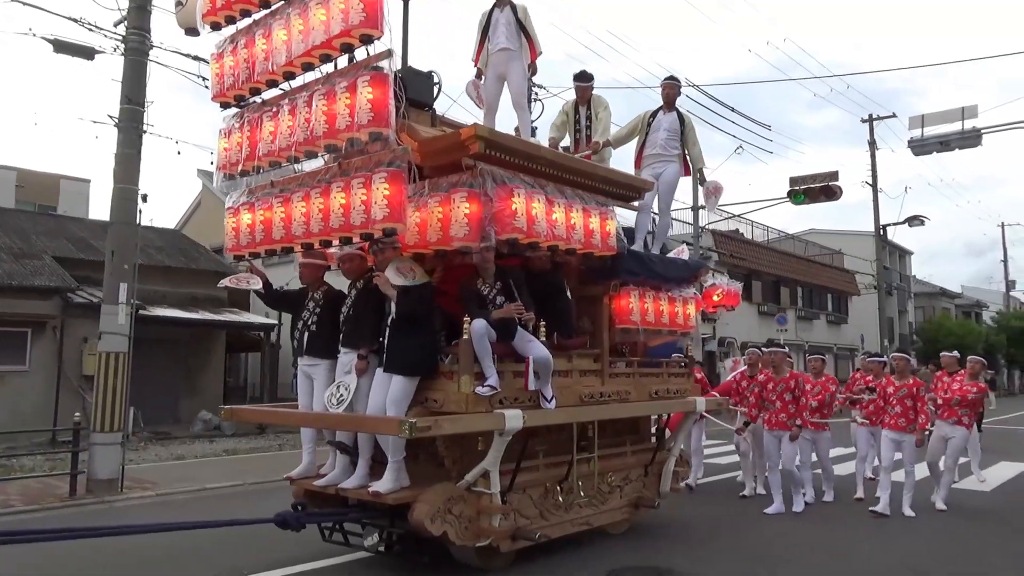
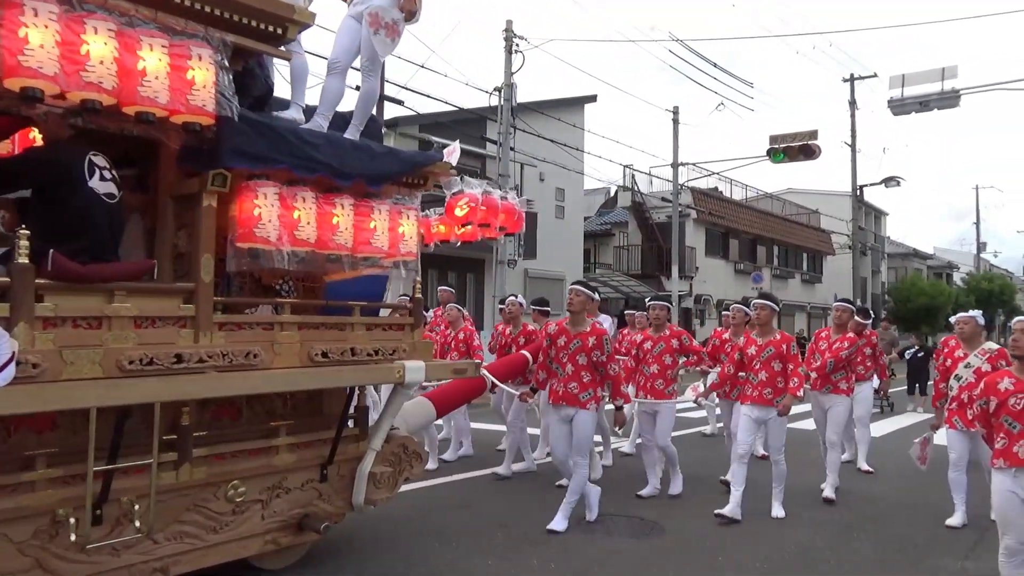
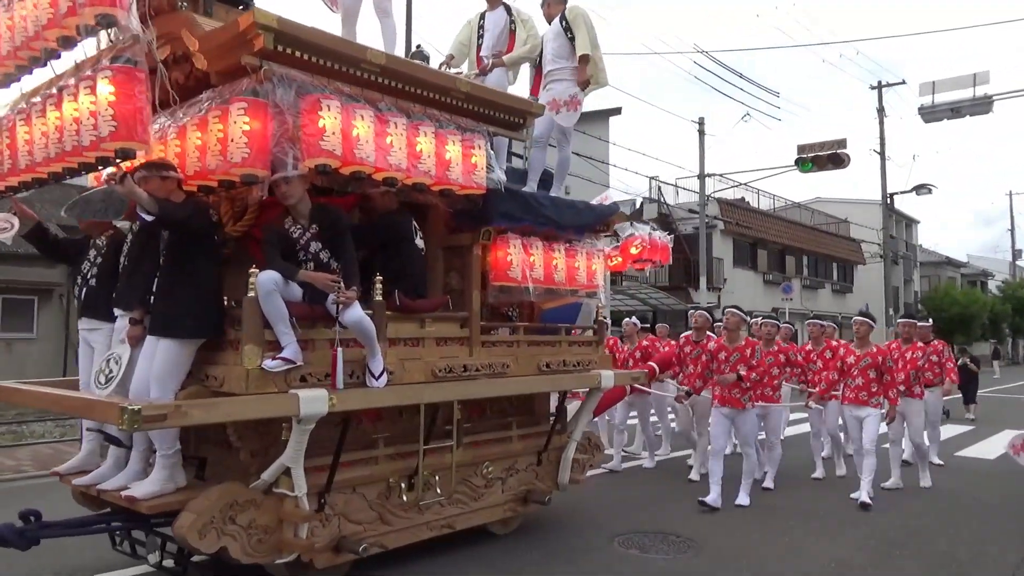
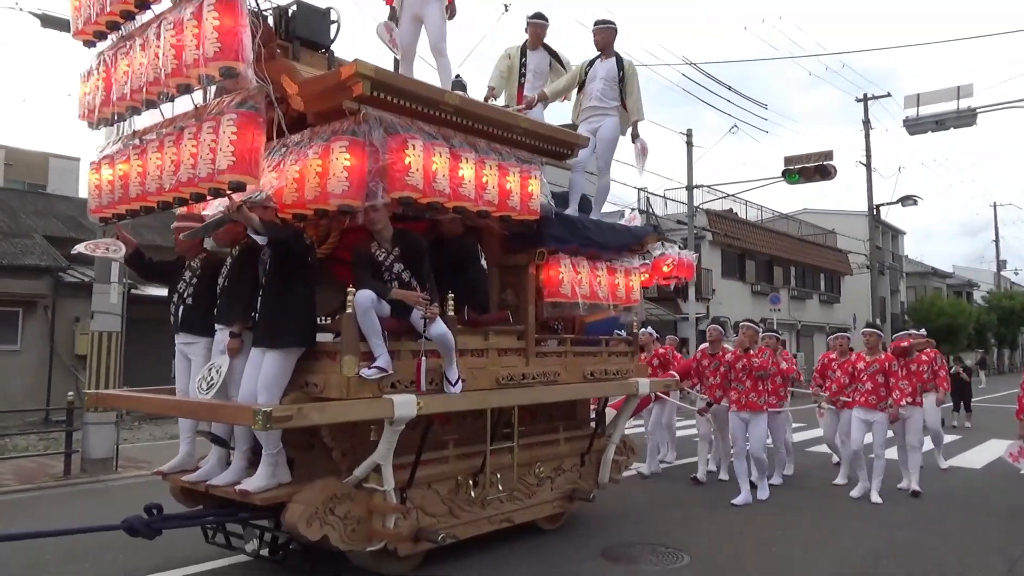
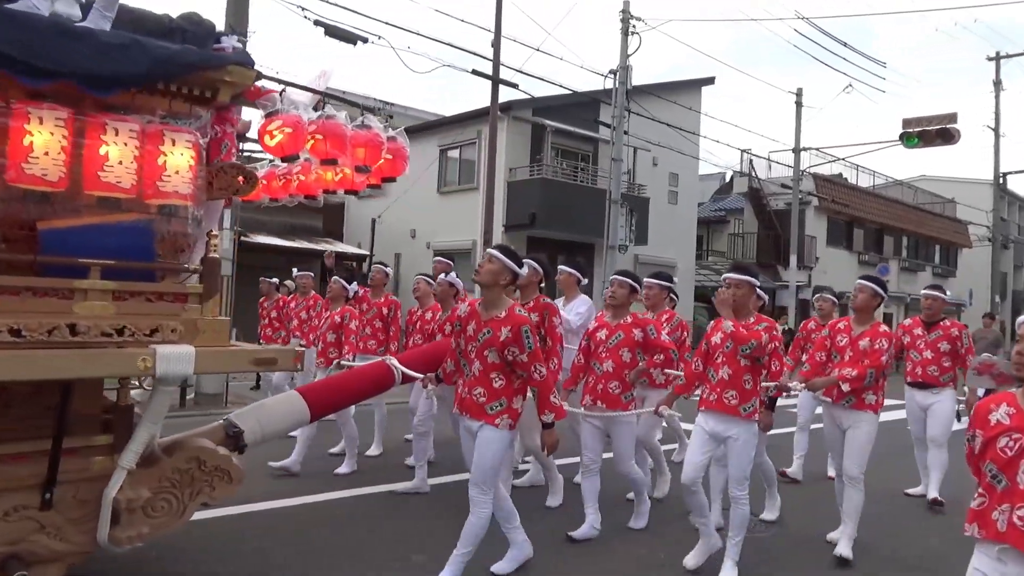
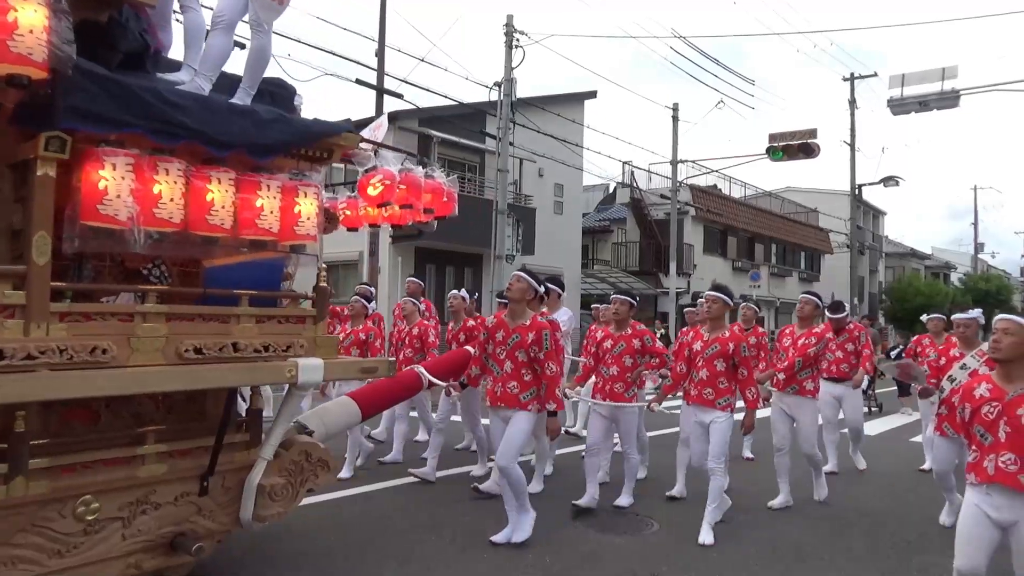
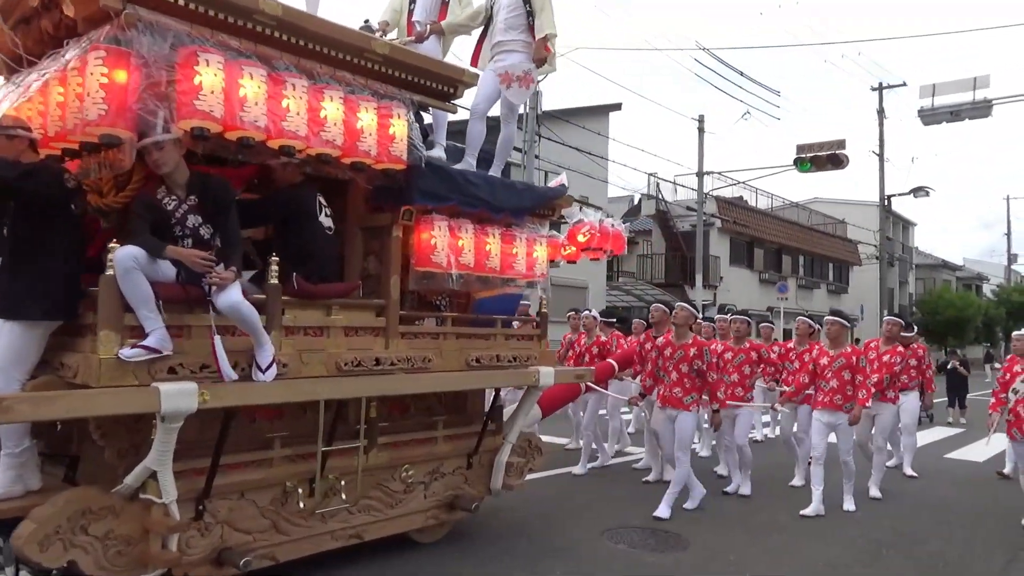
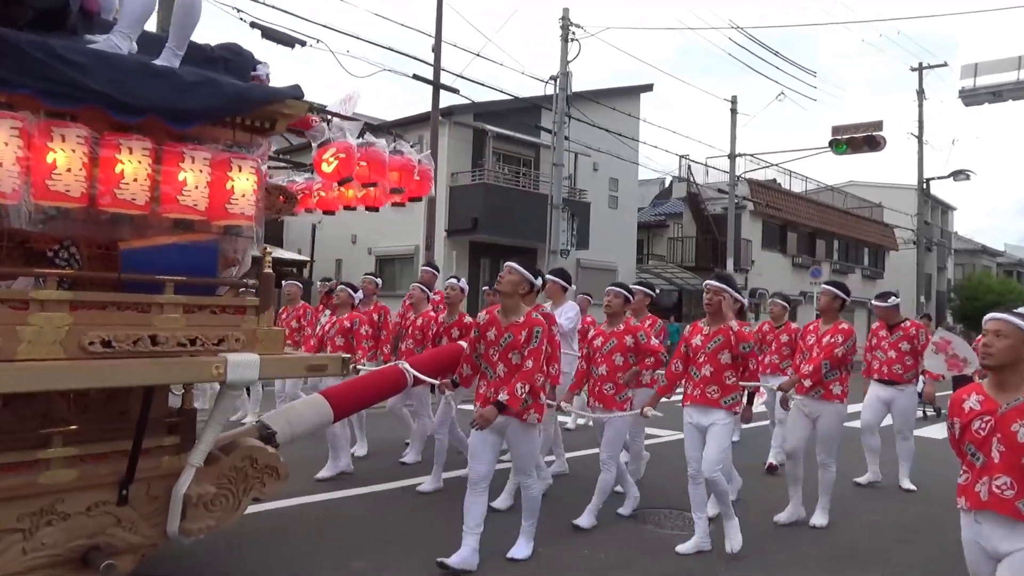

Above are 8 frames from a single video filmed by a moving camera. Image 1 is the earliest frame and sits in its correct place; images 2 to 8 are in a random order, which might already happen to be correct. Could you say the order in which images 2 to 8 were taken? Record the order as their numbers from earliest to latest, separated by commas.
4, 3, 7, 2, 6, 8, 5
